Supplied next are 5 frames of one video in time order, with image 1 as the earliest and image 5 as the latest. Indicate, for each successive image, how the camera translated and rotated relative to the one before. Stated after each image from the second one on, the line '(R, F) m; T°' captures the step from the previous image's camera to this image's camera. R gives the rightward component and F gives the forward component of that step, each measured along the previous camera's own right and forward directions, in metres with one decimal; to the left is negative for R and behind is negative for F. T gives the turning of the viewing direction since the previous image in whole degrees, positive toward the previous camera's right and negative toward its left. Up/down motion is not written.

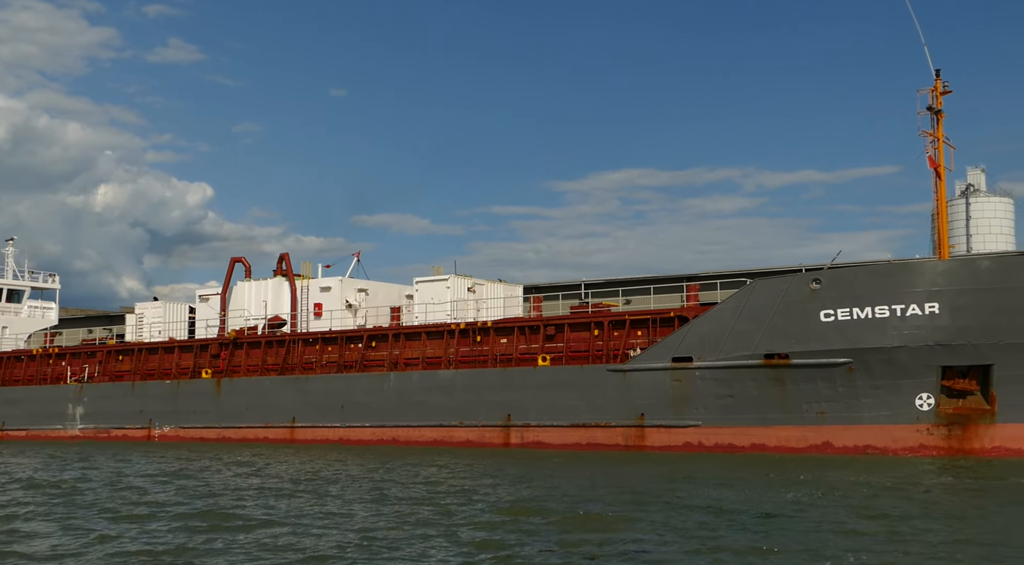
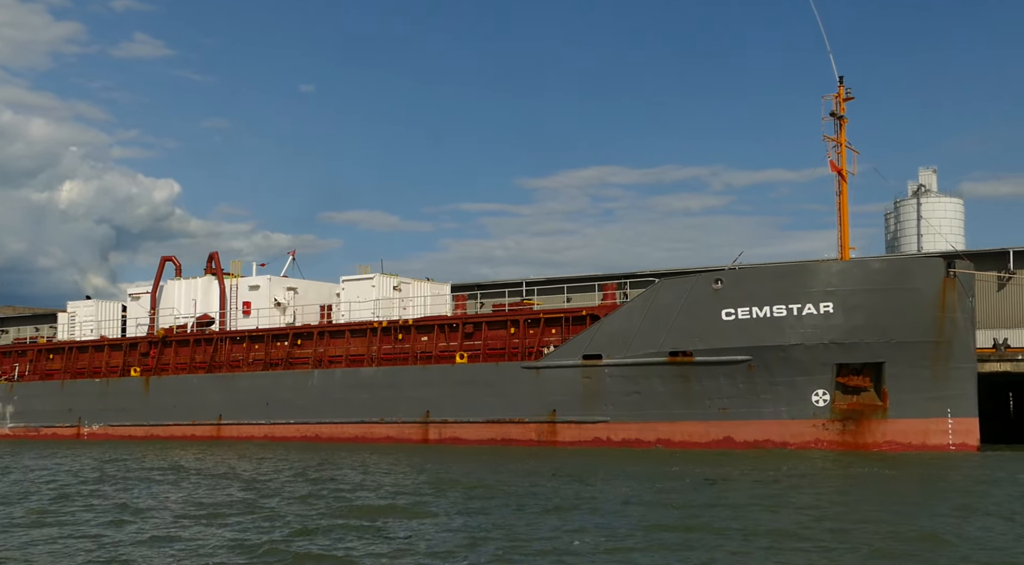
(+1.2, -0.5) m; +2°
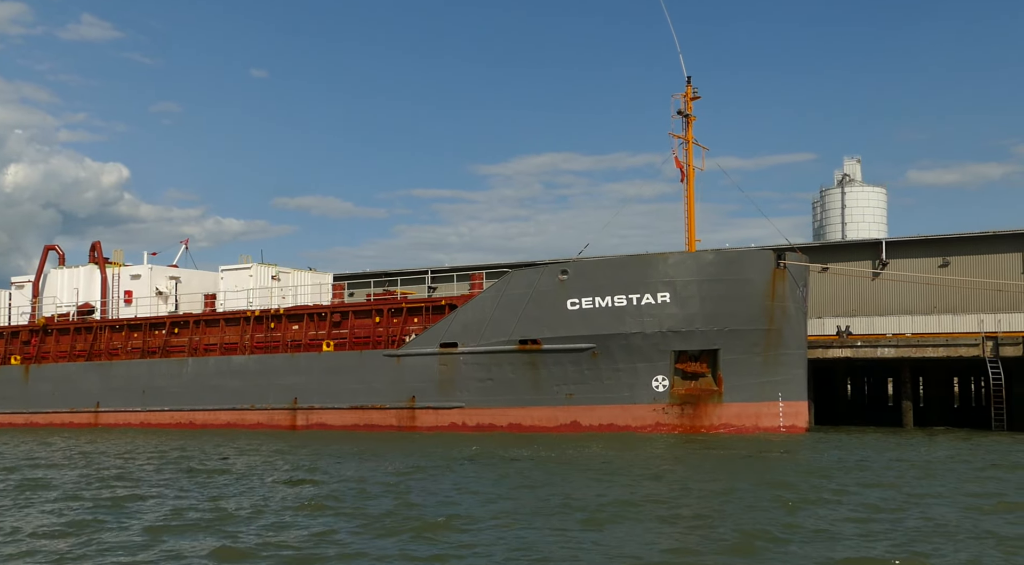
(+2.1, -0.8) m; +2°
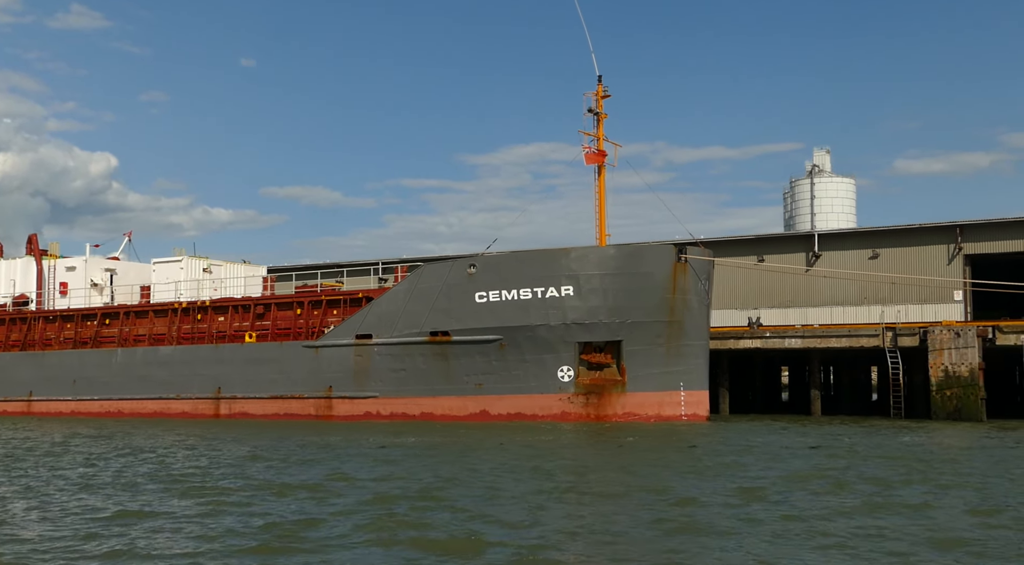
(+1.7, -0.6) m; 0°
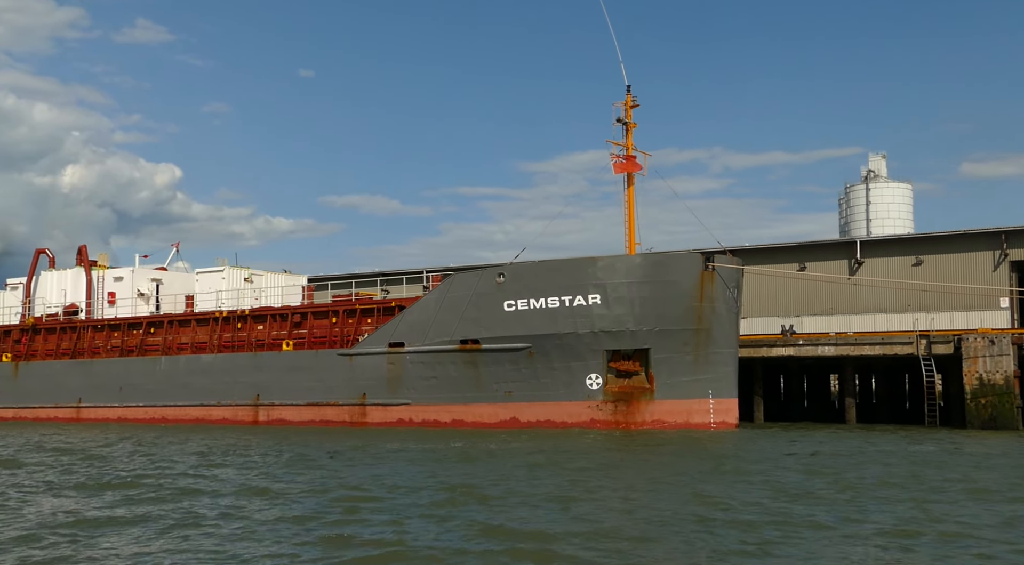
(+0.6, -0.2) m; -3°
